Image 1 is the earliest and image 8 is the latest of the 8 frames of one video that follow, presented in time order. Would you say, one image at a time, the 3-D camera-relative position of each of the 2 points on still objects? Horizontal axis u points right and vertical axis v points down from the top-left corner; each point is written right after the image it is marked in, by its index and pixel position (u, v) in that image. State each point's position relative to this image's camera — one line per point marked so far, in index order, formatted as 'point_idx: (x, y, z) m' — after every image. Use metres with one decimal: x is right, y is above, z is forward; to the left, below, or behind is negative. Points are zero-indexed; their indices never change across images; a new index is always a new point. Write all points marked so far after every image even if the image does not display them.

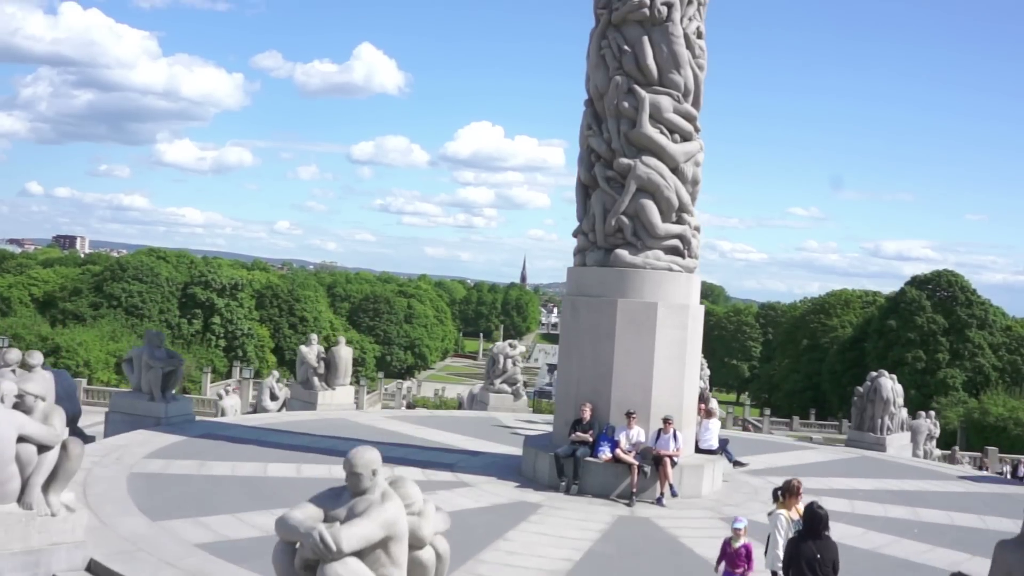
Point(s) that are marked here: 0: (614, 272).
0: (+0.8, +0.1, +6.8) m
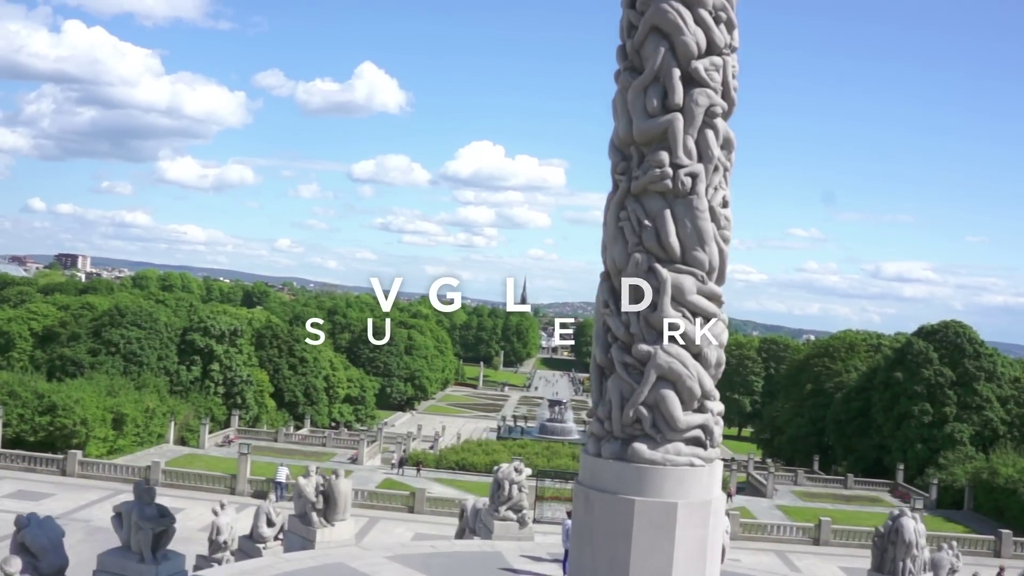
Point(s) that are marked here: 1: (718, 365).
0: (+0.8, -1.3, +6.4) m
1: (+1.5, -0.6, +6.9) m
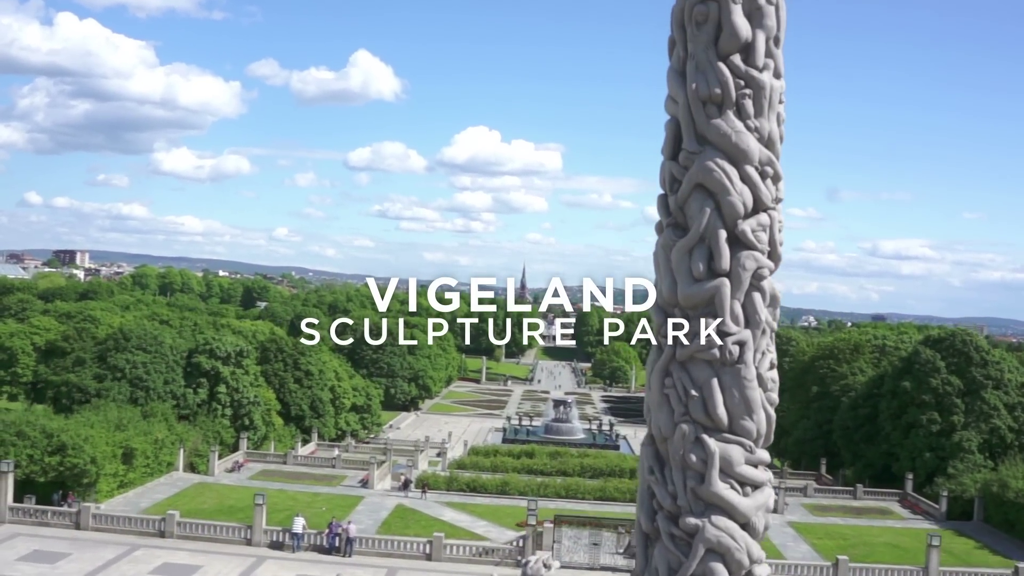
0: (+1.2, -2.4, +6.3) m
1: (+1.9, -1.7, +6.7) m
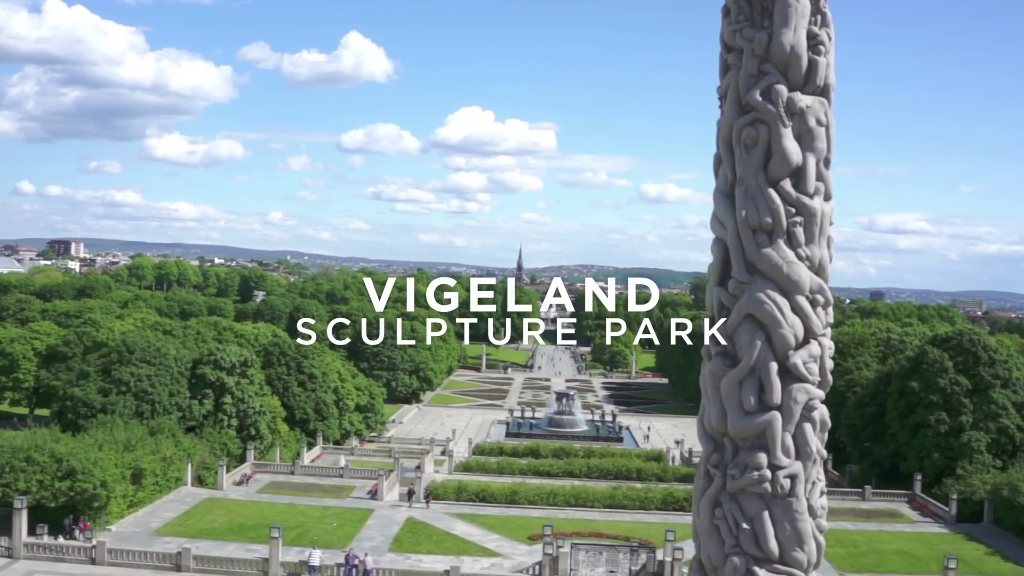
0: (+1.5, -3.3, +6.2) m
1: (+2.2, -2.6, +6.6) m
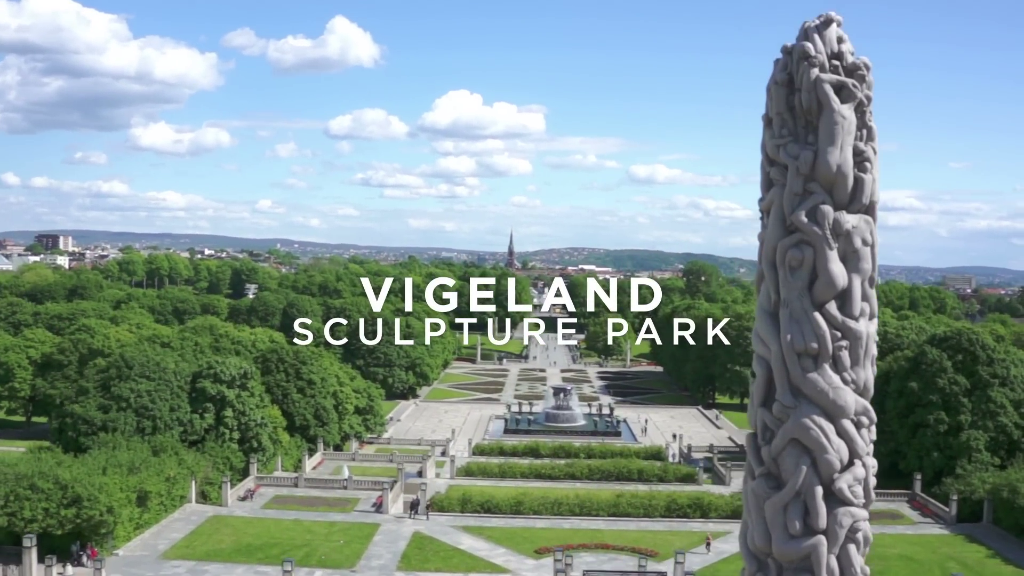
0: (+1.9, -4.2, +6.2) m
1: (+2.5, -3.4, +6.7) m
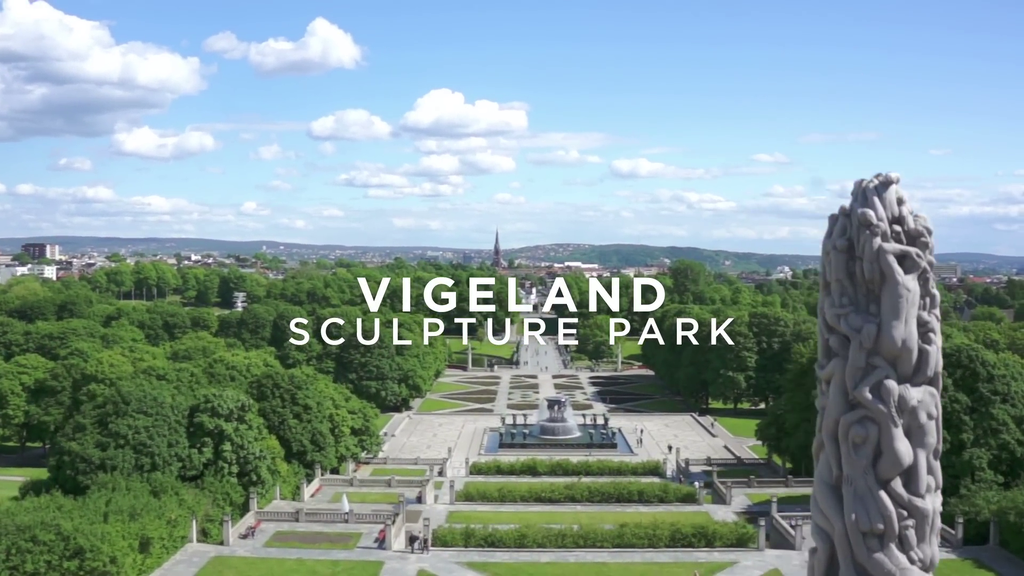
0: (+2.3, -5.4, +6.1) m
1: (+3.0, -4.6, +6.5) m
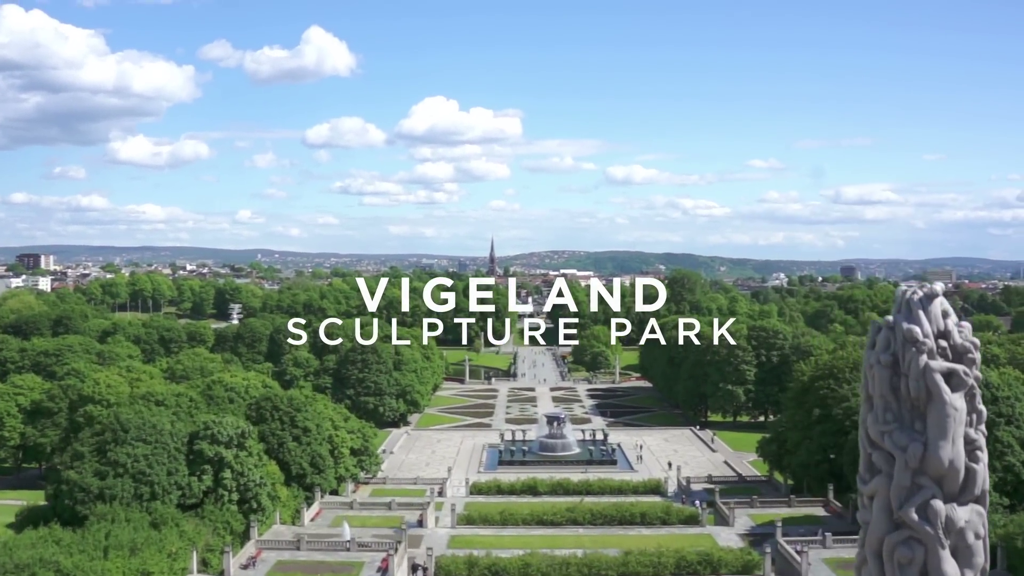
0: (+2.6, -6.1, +5.8) m
1: (+3.2, -5.4, +6.3) m
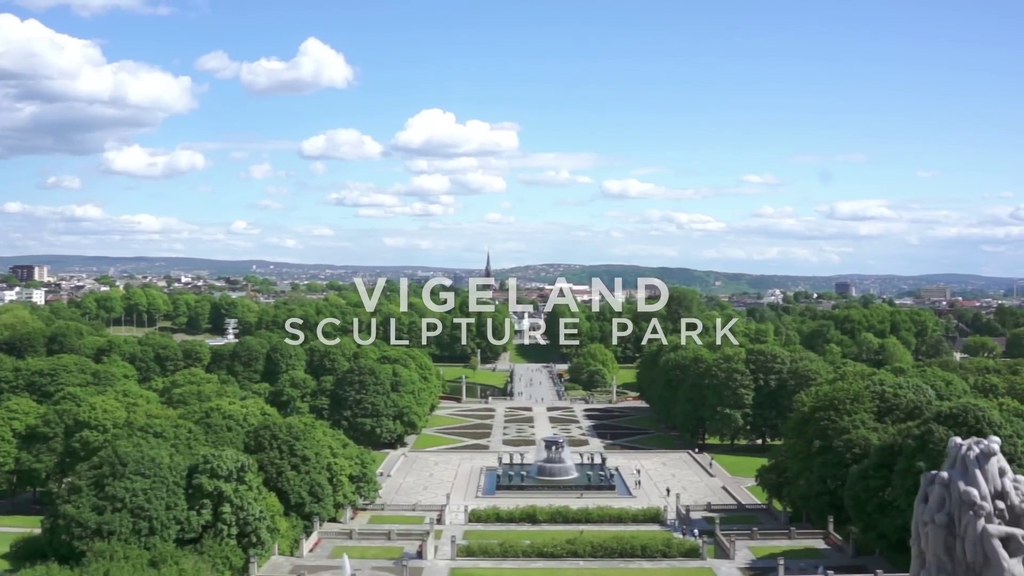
0: (+2.9, -7.1, +5.6) m
1: (+3.5, -6.3, +6.1) m
